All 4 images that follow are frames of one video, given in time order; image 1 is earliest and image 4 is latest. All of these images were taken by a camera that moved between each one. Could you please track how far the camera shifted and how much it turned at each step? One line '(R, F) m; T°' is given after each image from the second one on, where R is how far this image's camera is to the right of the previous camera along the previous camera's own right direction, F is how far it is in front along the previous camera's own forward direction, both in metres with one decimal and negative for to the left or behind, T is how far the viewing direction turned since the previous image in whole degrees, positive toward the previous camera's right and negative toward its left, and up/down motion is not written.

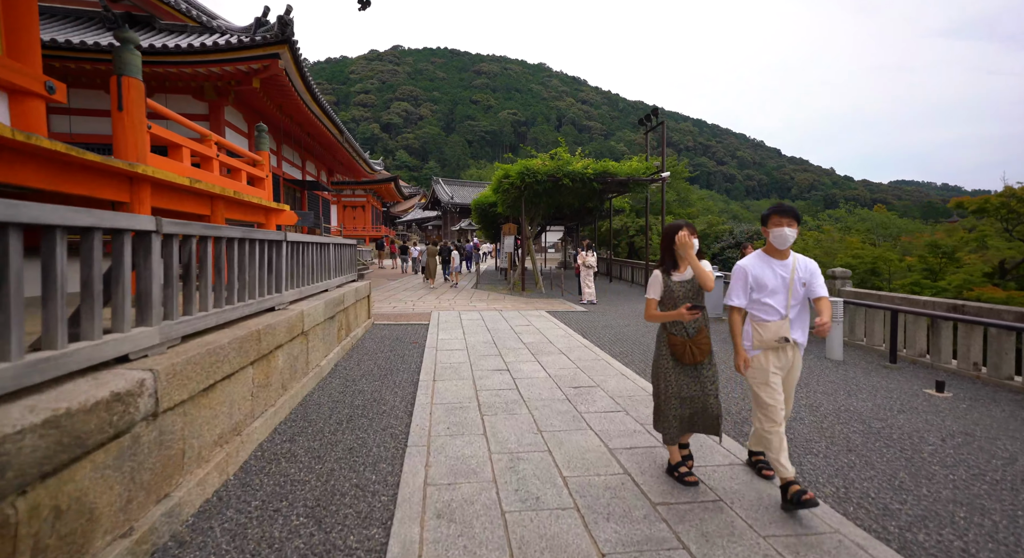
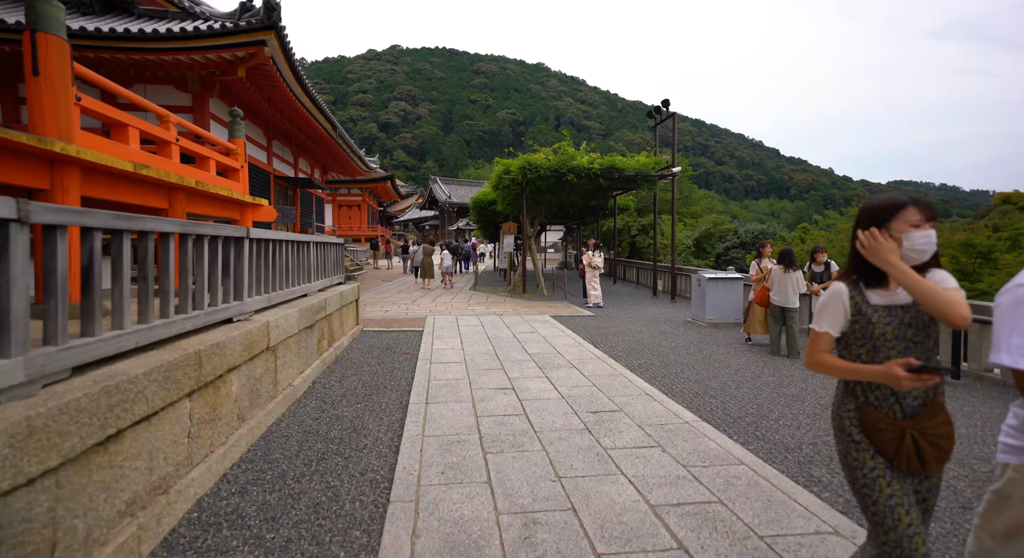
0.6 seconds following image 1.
(-0.1, +0.6) m; 0°
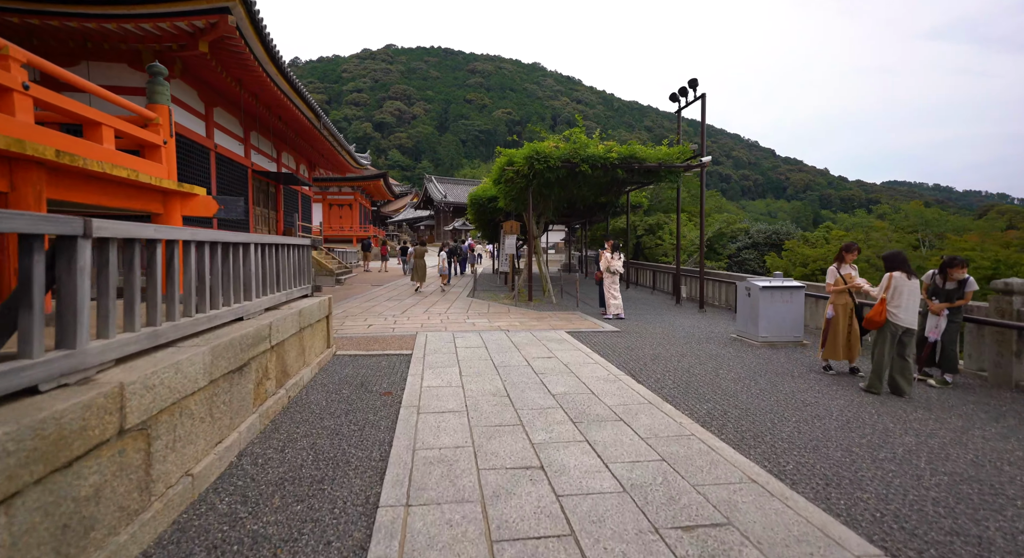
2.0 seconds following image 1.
(-0.2, +1.4) m; 0°
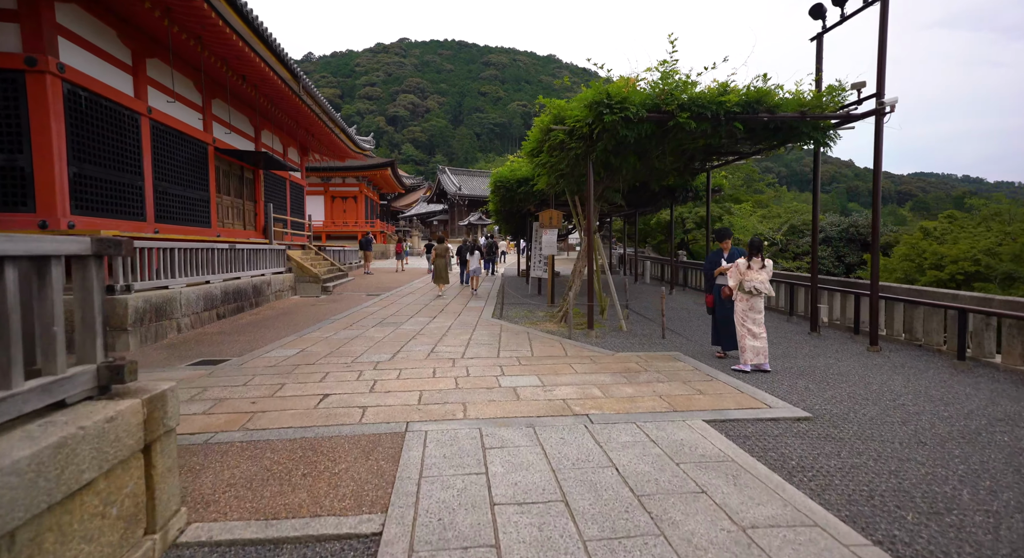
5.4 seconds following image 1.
(-0.5, +3.5) m; -2°
